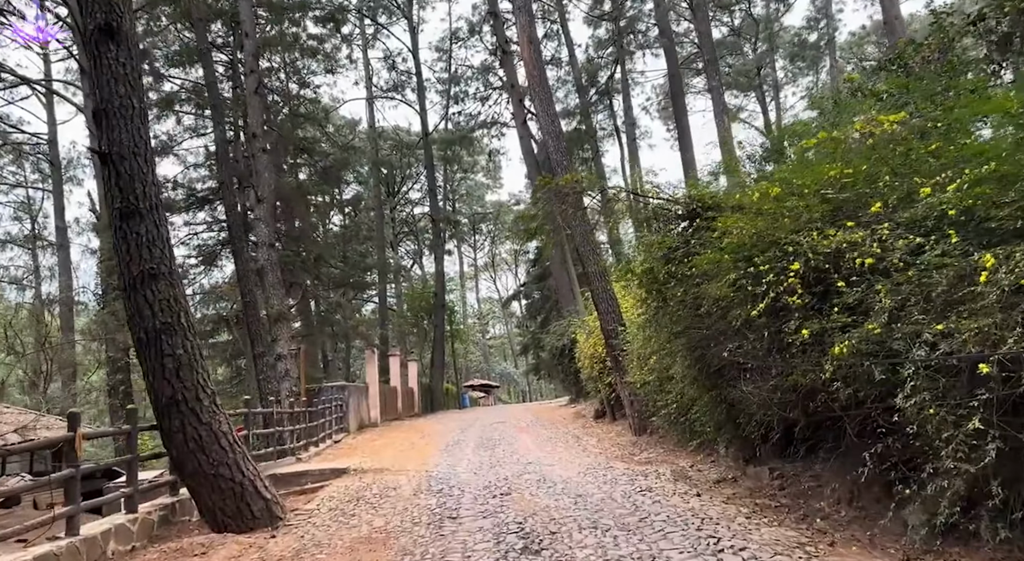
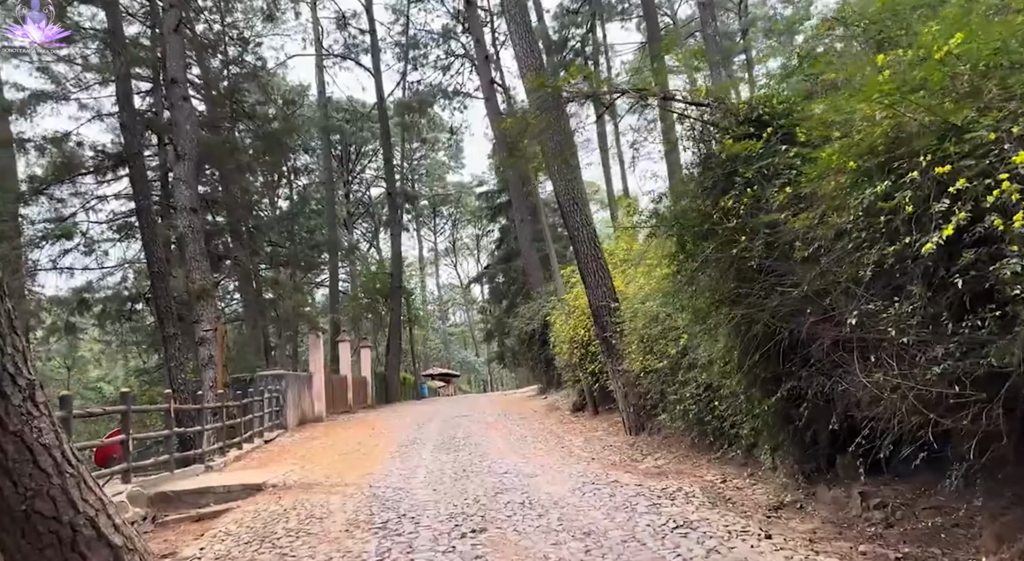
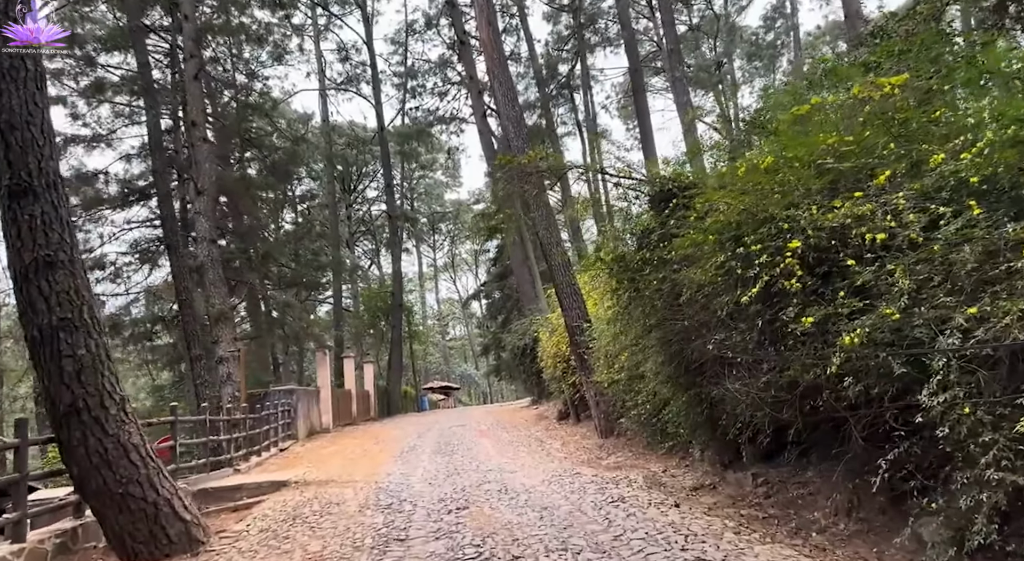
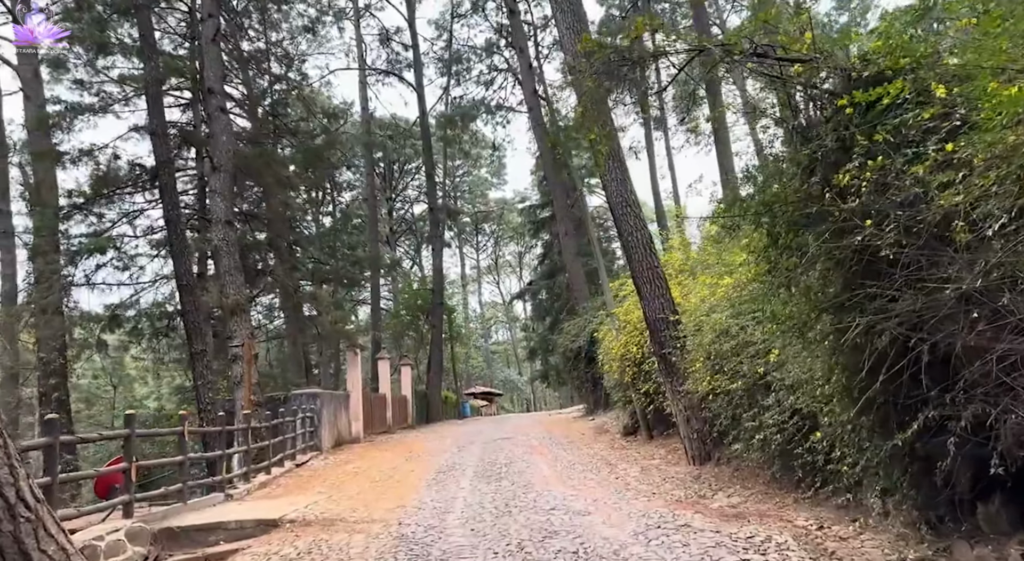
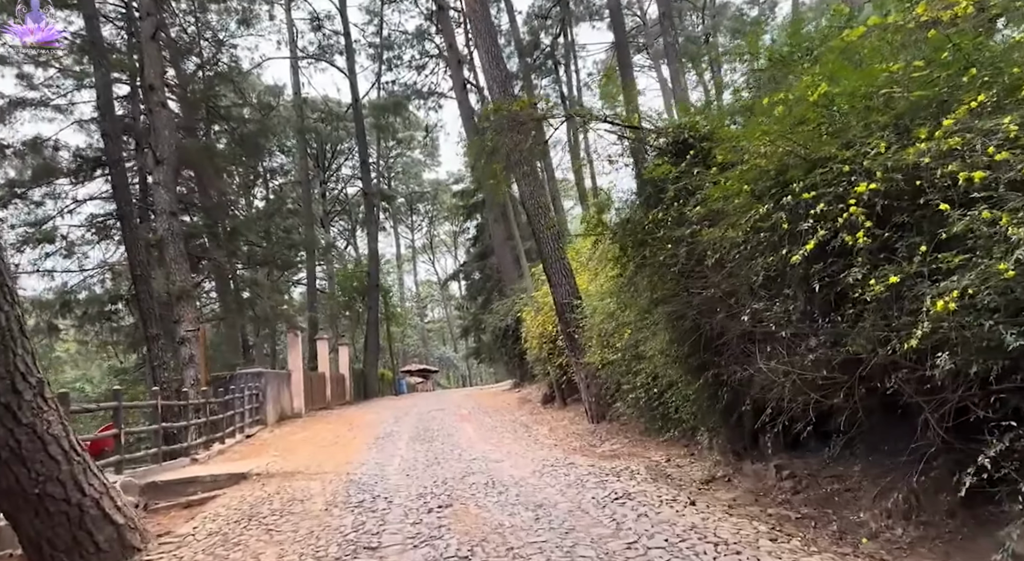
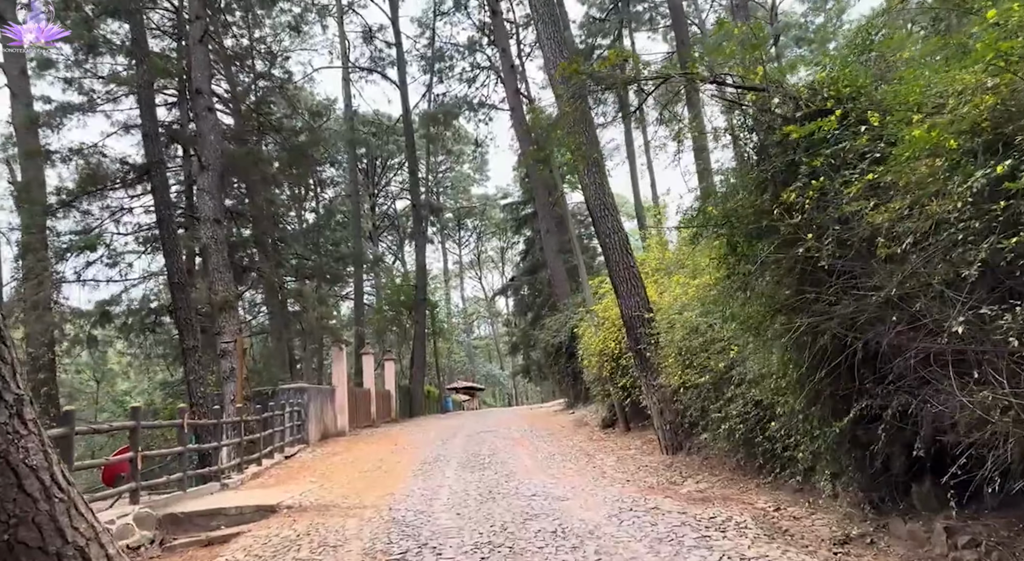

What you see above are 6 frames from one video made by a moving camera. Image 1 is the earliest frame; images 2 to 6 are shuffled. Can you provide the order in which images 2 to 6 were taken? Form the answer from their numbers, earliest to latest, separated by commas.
3, 5, 2, 6, 4
